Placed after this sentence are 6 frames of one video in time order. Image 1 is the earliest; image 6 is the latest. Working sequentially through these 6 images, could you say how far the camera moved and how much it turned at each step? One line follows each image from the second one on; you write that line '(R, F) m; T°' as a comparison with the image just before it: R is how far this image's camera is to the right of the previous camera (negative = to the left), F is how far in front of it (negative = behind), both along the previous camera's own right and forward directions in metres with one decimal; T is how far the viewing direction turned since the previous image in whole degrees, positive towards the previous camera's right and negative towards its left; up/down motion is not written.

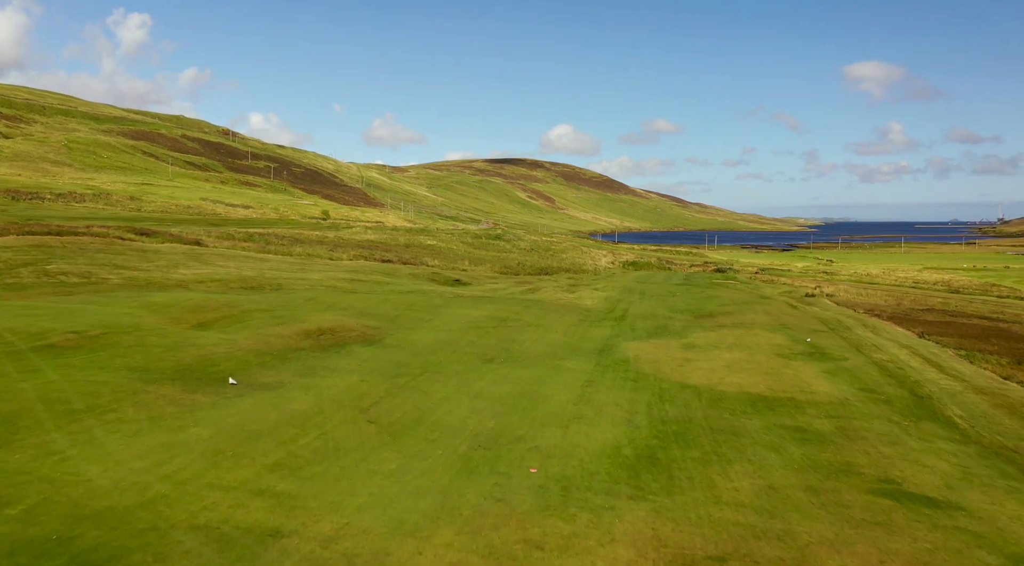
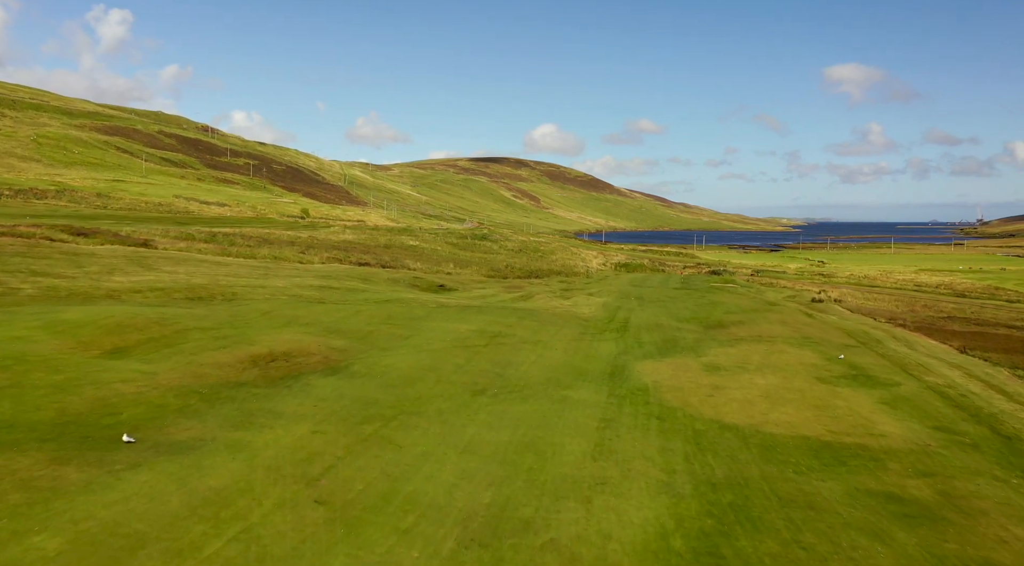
(-0.4, +4.9) m; +1°
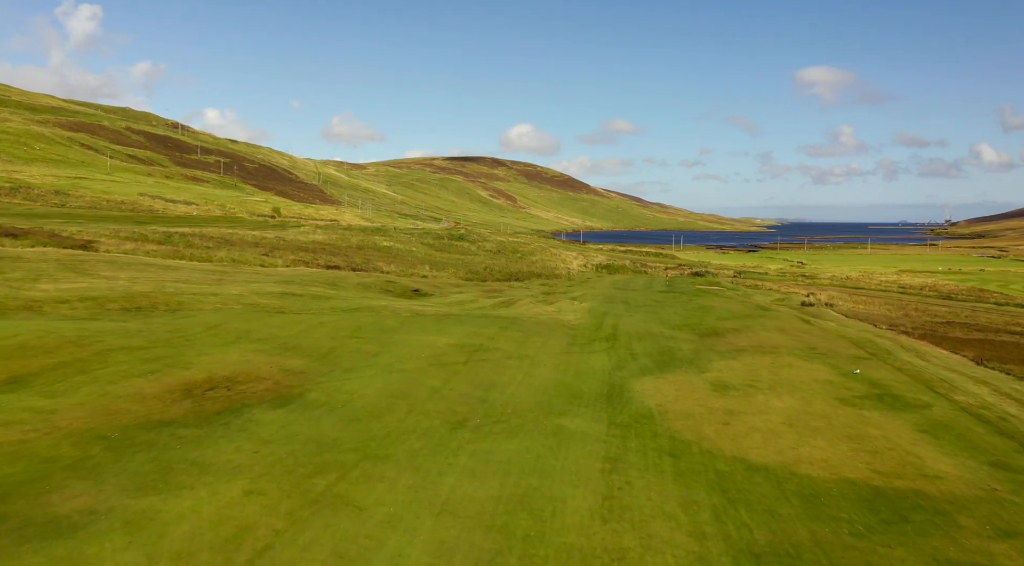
(-0.2, +3.3) m; +2°
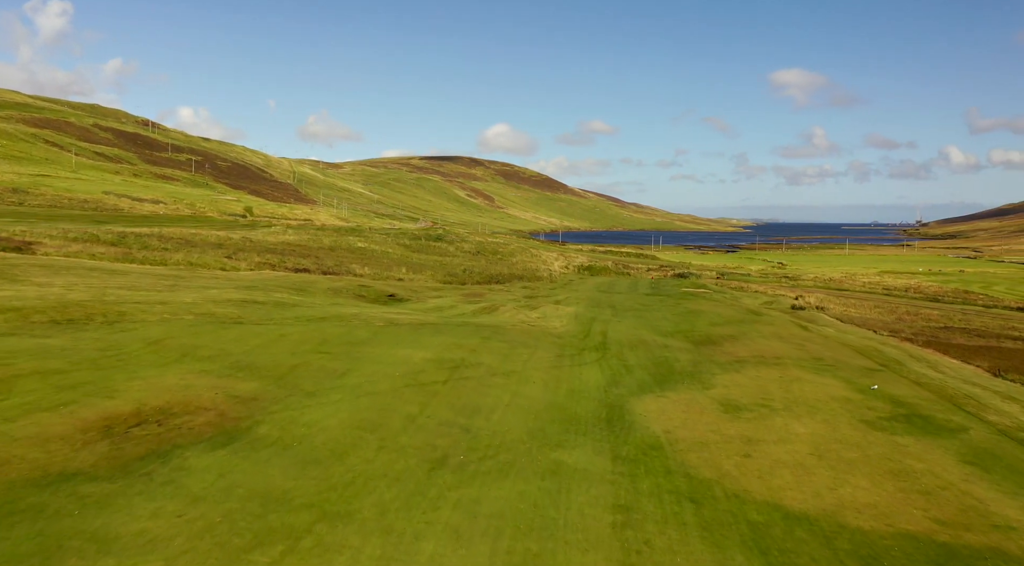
(-0.3, +2.9) m; +2°
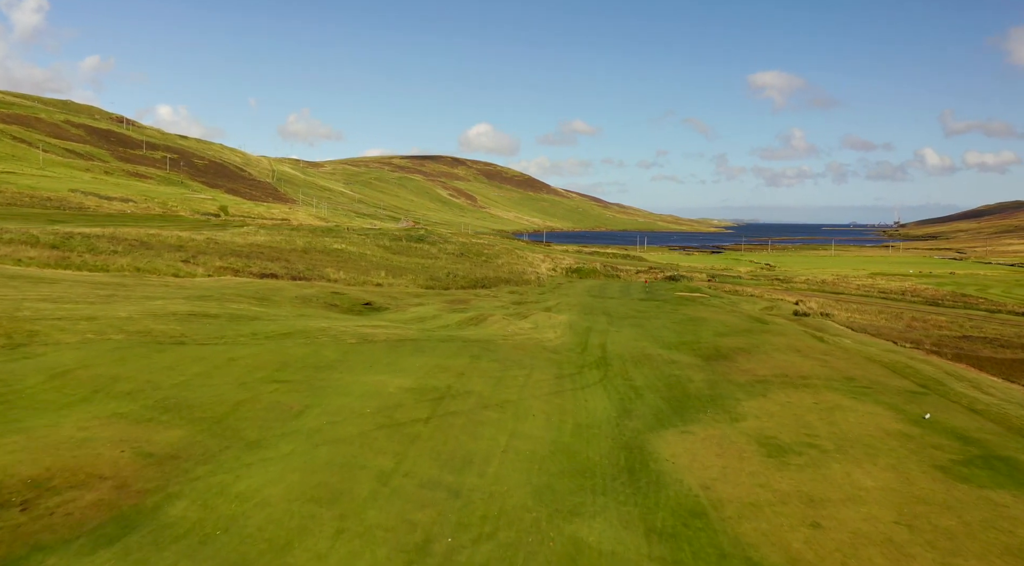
(-0.4, +4.1) m; +1°
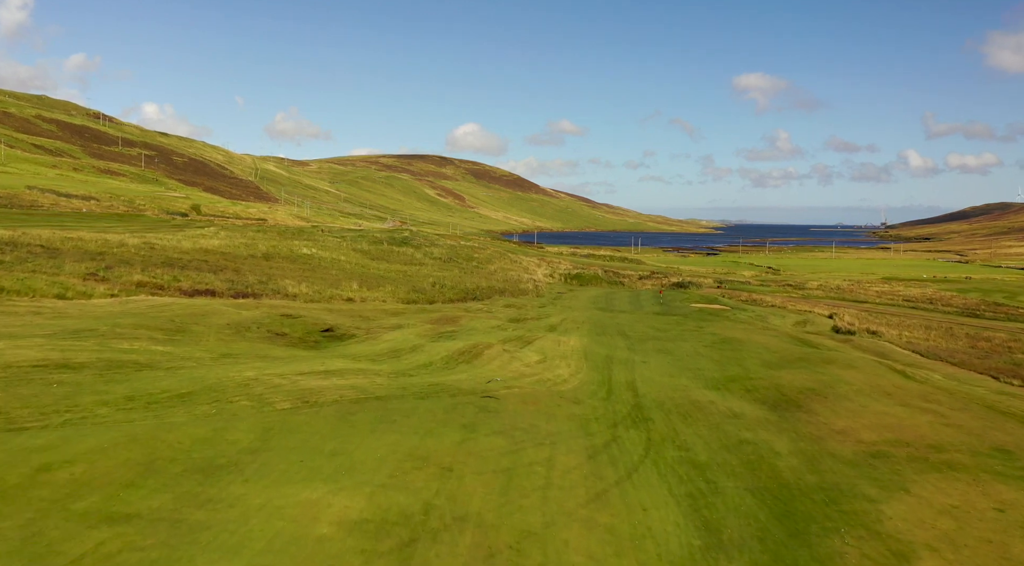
(-0.6, +9.0) m; +1°
